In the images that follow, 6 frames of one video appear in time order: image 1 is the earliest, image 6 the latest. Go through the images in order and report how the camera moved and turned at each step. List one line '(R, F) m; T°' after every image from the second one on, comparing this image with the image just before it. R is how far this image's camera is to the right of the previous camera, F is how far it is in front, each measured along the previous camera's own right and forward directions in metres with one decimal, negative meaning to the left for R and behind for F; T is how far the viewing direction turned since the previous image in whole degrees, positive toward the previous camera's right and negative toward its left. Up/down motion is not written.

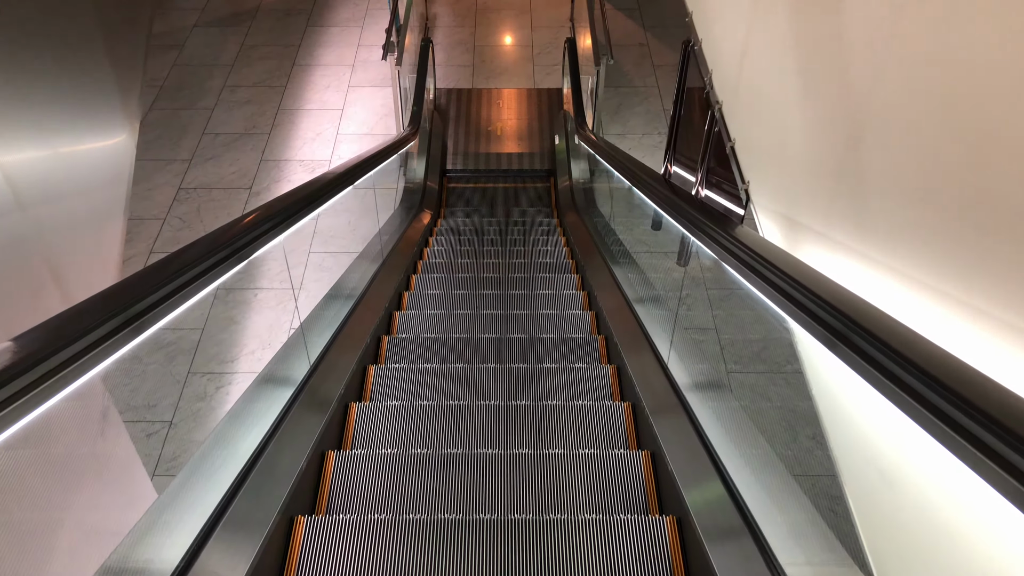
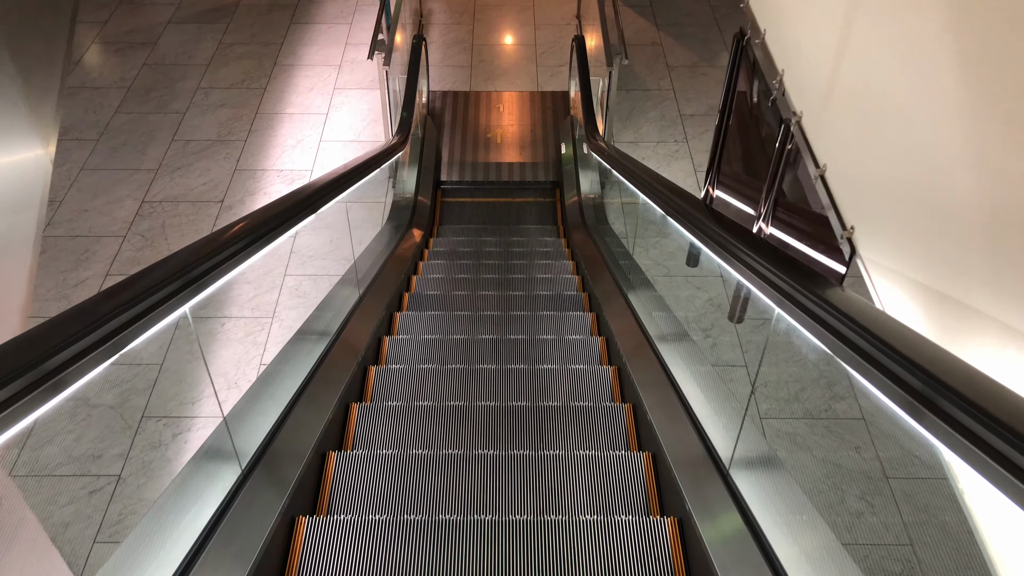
(0.0, +0.4) m; 0°
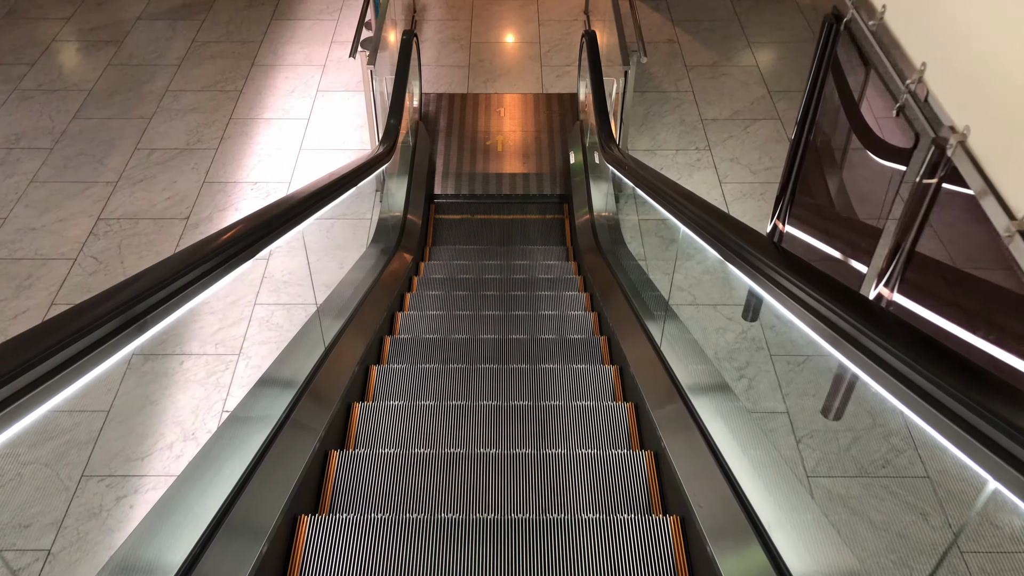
(0.0, +0.4) m; 0°
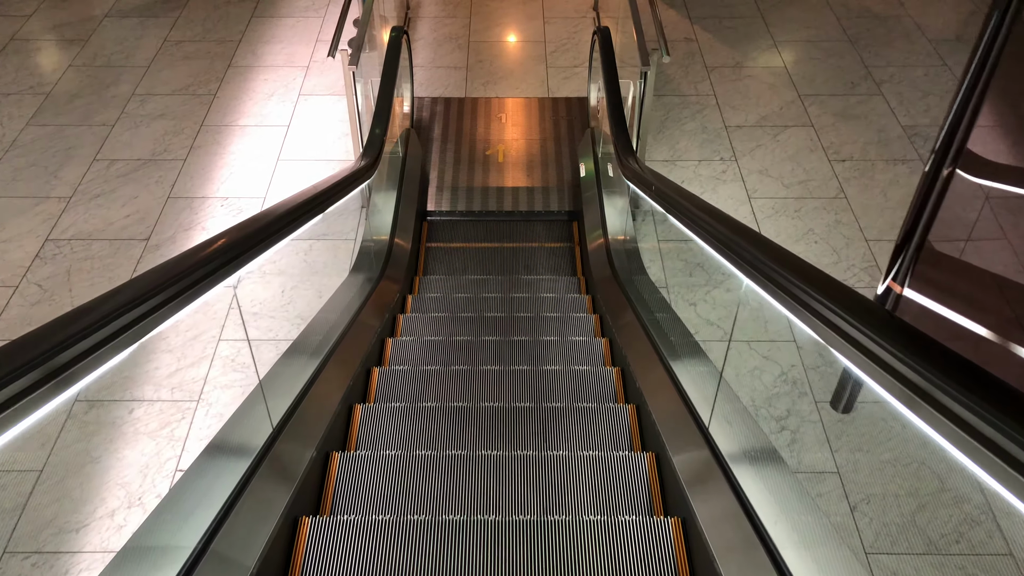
(0.0, +0.4) m; 0°
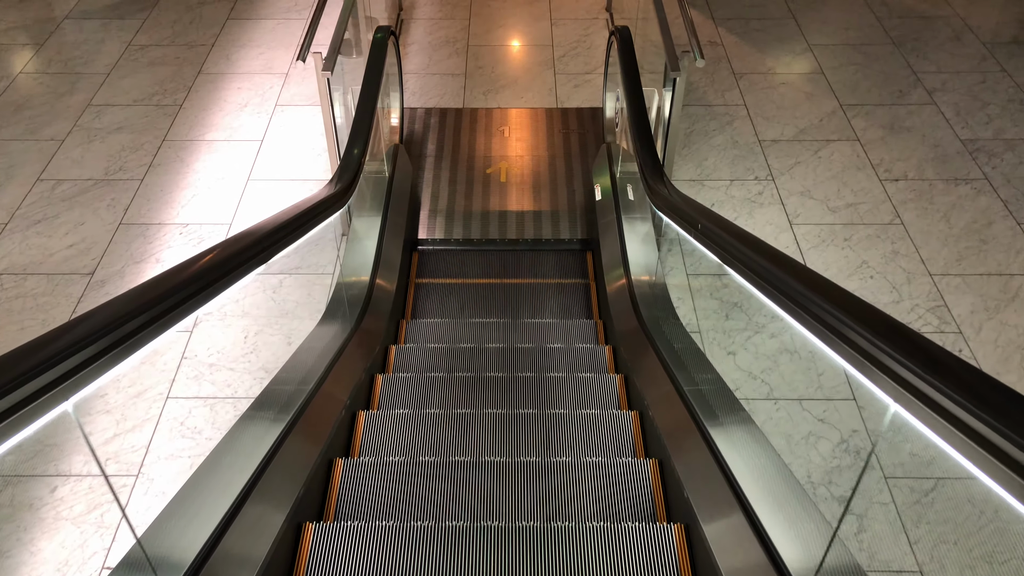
(0.0, +0.4) m; 0°
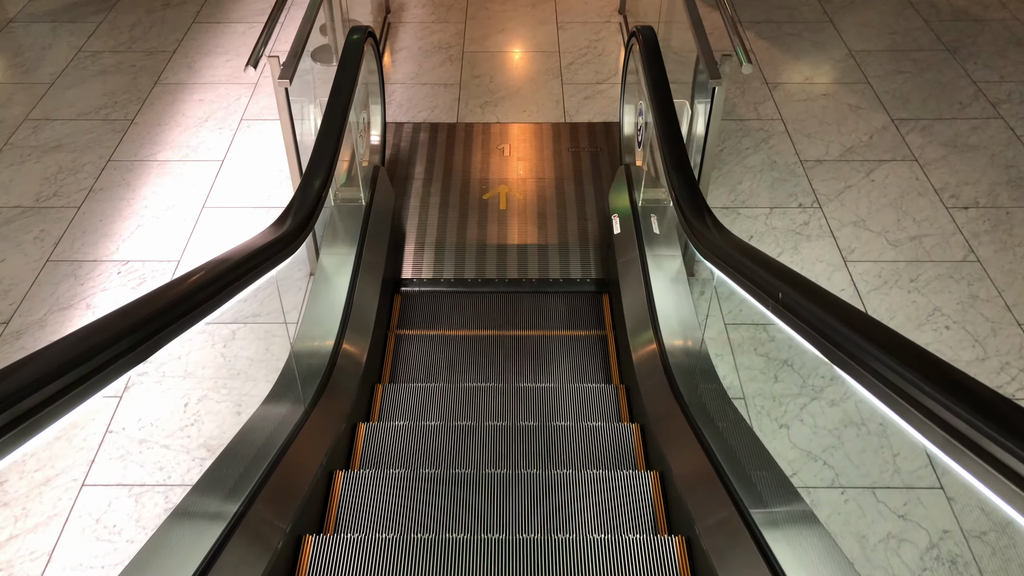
(0.0, +0.4) m; 0°
